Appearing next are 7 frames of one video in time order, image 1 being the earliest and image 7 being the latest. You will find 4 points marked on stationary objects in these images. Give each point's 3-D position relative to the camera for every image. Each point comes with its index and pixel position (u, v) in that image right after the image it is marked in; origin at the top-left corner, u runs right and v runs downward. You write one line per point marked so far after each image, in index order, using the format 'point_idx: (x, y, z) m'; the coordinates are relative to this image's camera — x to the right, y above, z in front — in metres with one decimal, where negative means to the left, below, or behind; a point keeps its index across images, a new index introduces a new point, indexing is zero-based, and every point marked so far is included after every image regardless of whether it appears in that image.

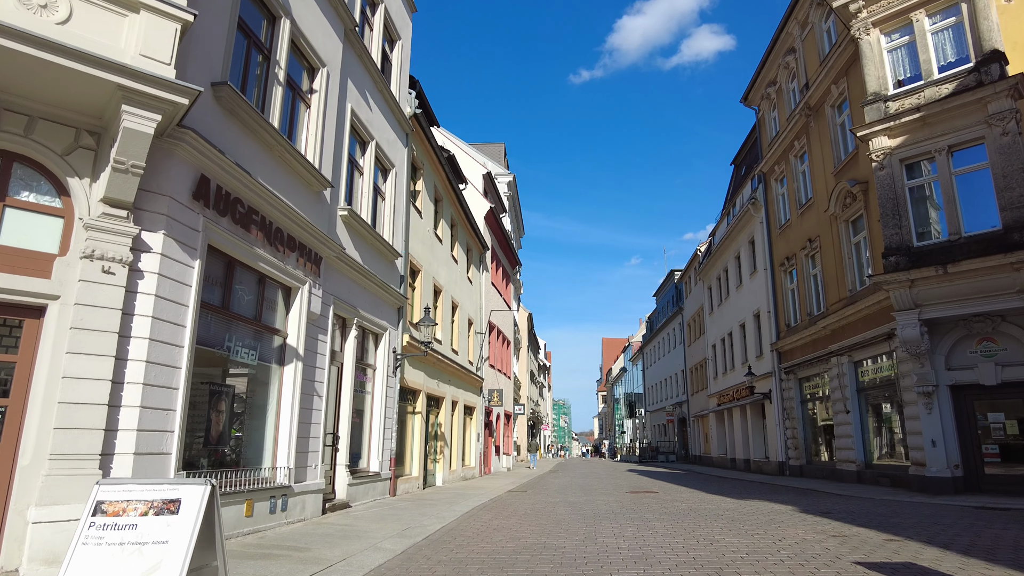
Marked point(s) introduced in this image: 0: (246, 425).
0: (-3.6, -1.9, +9.1) m
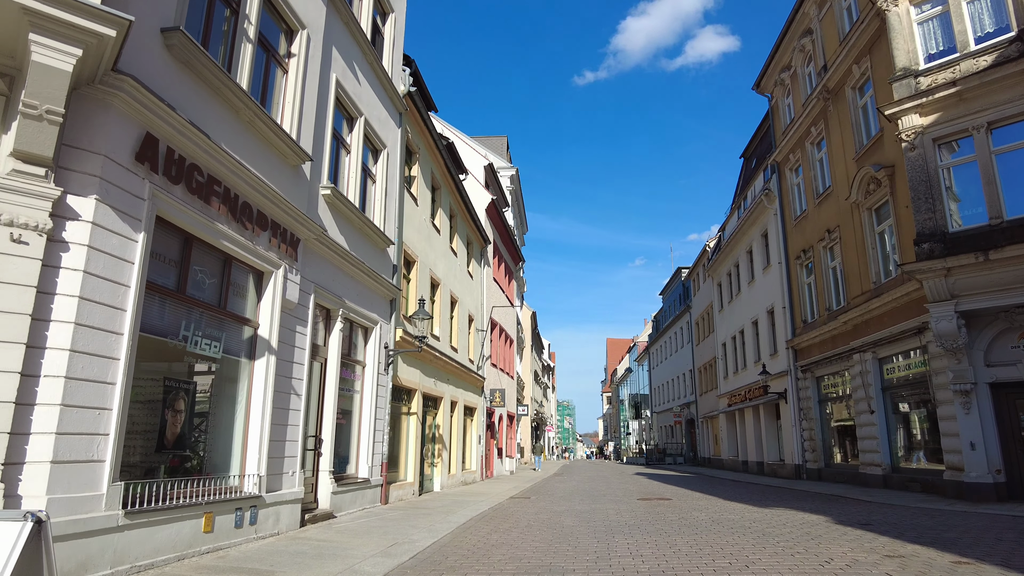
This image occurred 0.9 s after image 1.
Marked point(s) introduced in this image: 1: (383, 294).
0: (-3.6, -1.7, +8.0) m
1: (-2.6, -0.1, +13.4) m
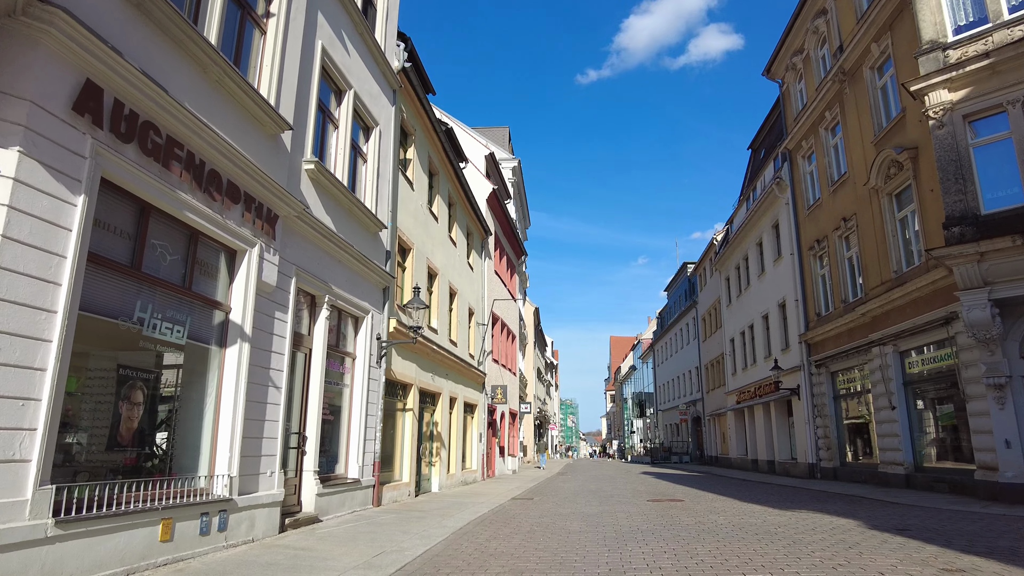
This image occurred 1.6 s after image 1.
0: (-3.6, -1.4, +7.1) m
1: (-2.6, +0.1, +12.6) m
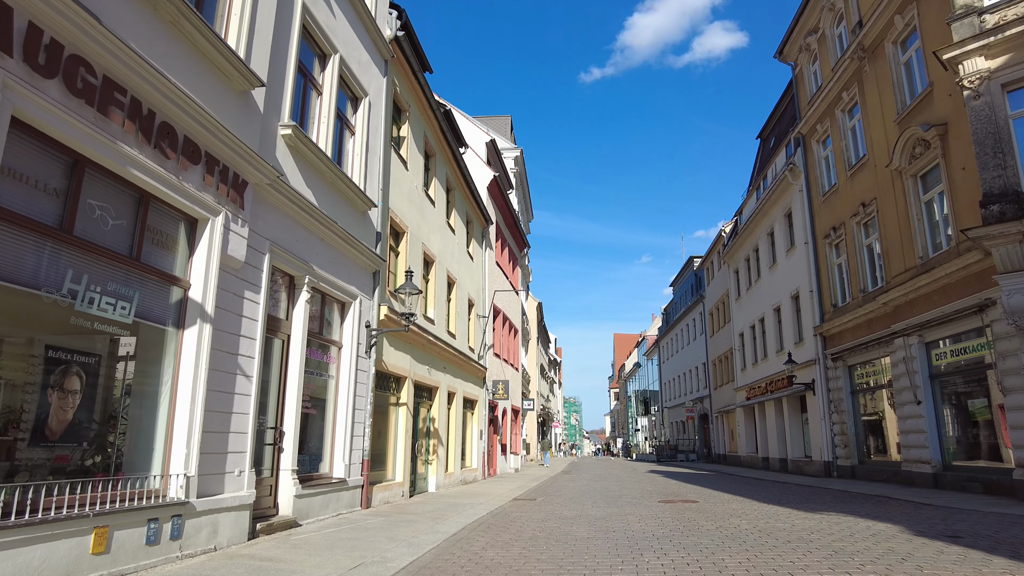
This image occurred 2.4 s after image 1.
0: (-3.6, -1.2, +6.1) m
1: (-2.6, +0.4, +11.6) m
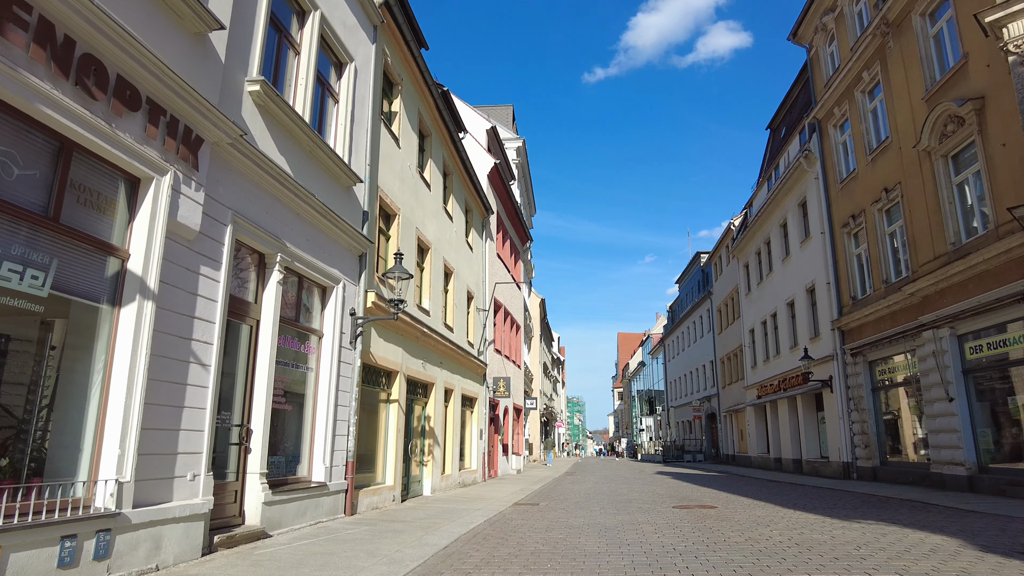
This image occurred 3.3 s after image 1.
0: (-3.7, -0.9, +5.0) m
1: (-2.6, +0.7, +10.5) m
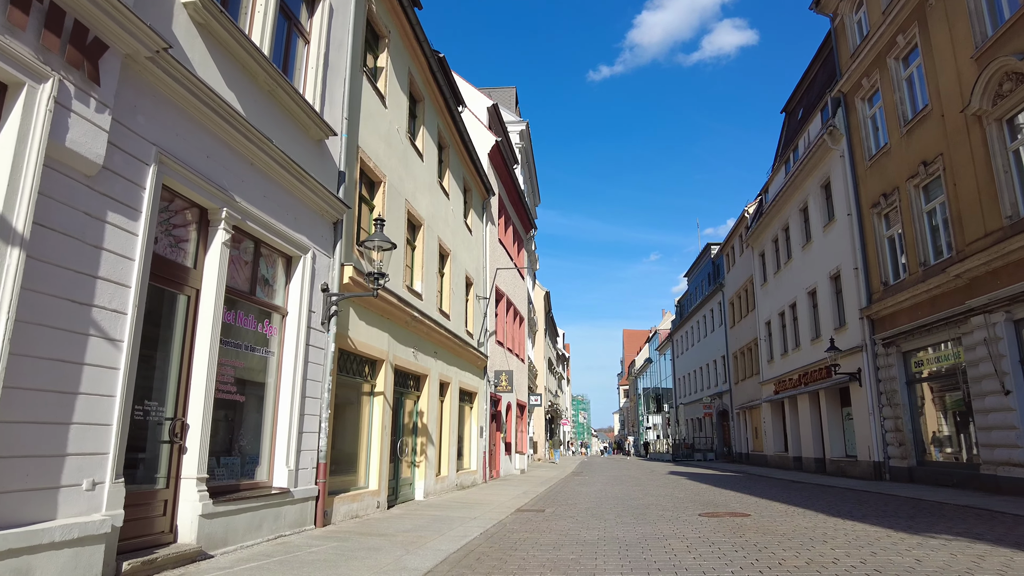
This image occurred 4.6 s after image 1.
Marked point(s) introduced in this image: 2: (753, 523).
0: (-3.7, -0.5, +3.5) m
1: (-2.6, +1.1, +8.9) m
2: (+3.3, -3.2, +9.0) m
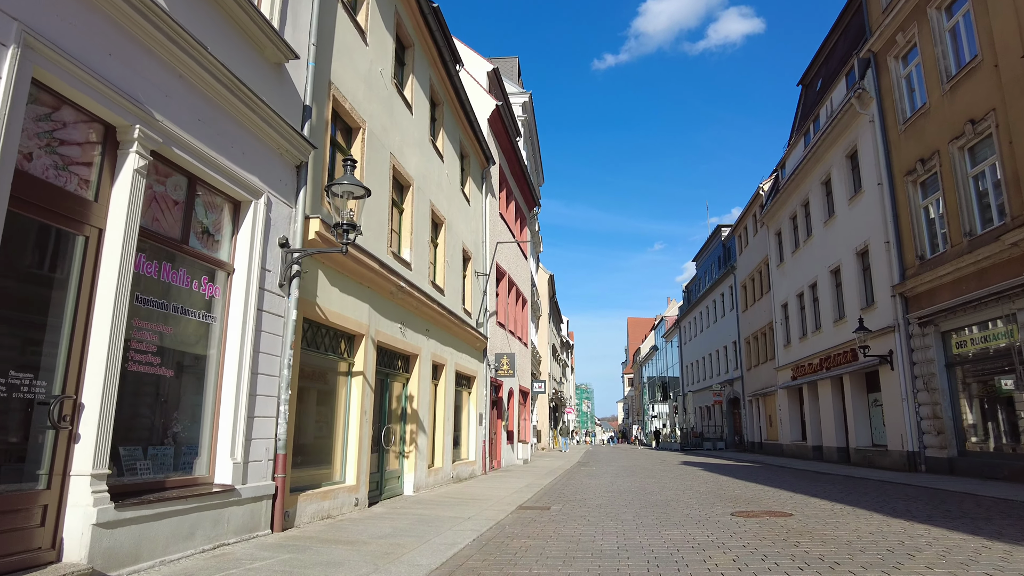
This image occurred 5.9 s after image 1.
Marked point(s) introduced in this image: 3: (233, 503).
0: (-3.7, -0.1, +1.9) m
1: (-2.6, +1.6, +7.3) m
2: (+3.3, -2.6, +7.4) m
3: (-2.7, -2.1, +6.4) m
